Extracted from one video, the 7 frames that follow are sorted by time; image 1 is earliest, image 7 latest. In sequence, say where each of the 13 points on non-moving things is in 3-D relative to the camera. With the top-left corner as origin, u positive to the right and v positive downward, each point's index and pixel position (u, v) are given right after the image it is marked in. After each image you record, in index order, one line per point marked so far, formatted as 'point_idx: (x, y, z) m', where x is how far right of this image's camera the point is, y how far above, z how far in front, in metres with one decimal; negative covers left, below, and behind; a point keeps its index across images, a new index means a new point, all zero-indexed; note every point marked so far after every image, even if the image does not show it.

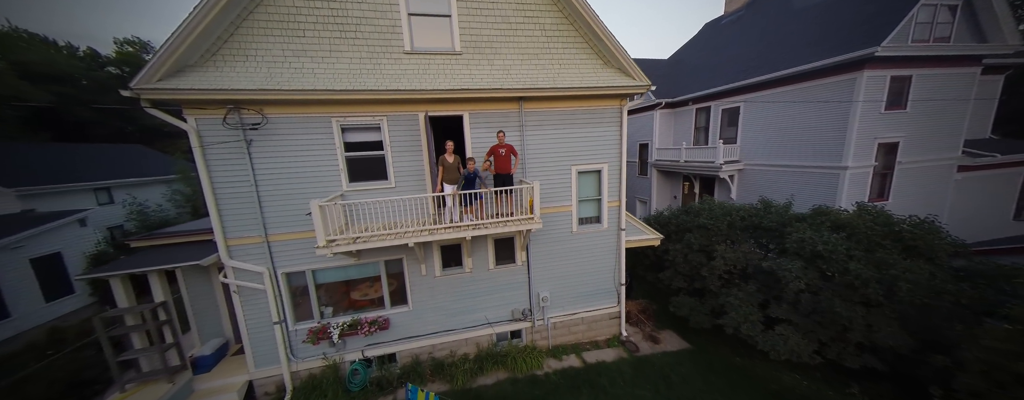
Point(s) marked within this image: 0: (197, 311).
0: (-7.4, -2.7, +6.8) m
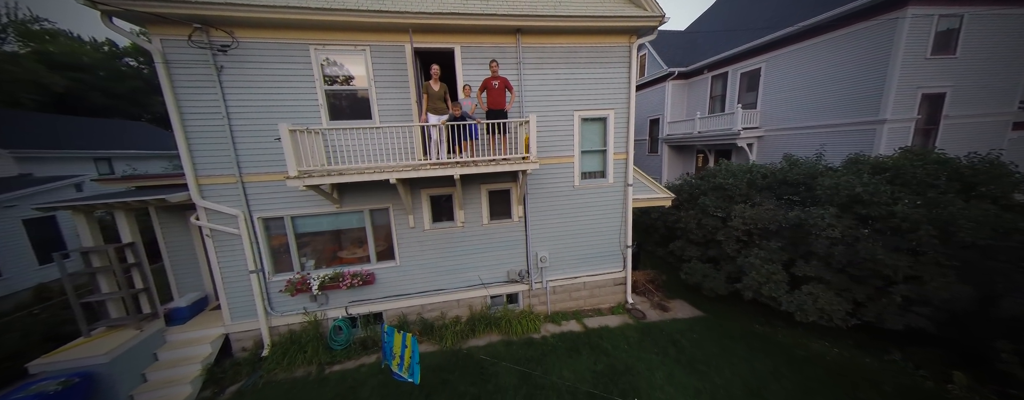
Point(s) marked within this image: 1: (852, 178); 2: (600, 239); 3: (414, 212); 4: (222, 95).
0: (-7.5, -1.4, +6.4) m
1: (+6.6, +0.4, +5.6) m
2: (+2.2, -1.0, +7.4) m
3: (-2.2, -0.3, +6.4) m
4: (-5.4, +1.9, +5.4) m
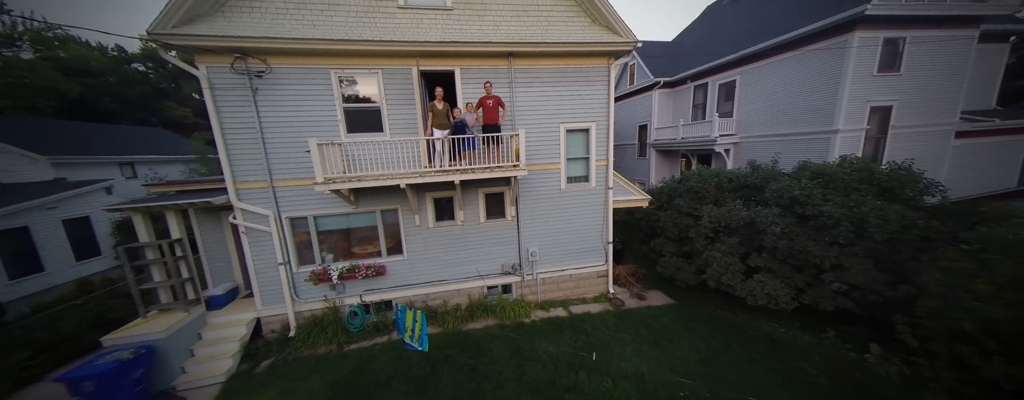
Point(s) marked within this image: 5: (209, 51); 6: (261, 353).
0: (-7.7, -1.5, +7.4) m
1: (+6.4, +0.4, +6.5) m
2: (+2.0, -1.0, +8.3) m
3: (-2.4, -0.3, +7.4) m
4: (-5.6, +1.9, +6.3) m
5: (-6.2, +3.0, +5.9) m
6: (-5.8, -3.5, +6.7) m
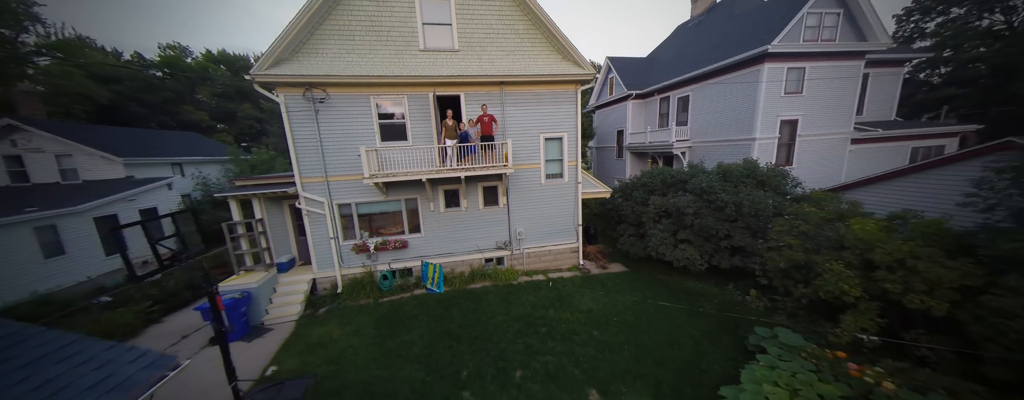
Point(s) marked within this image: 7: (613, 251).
0: (-8.0, -1.2, +9.8) m
1: (+6.1, +0.7, +9.0) m
2: (+1.7, -0.7, +10.8) m
3: (-2.7, 0.0, +9.8) m
4: (-5.9, +2.2, +8.8) m
5: (-6.5, +3.3, +8.3) m
6: (-6.1, -3.2, +9.1) m
7: (+4.1, -2.1, +11.9) m
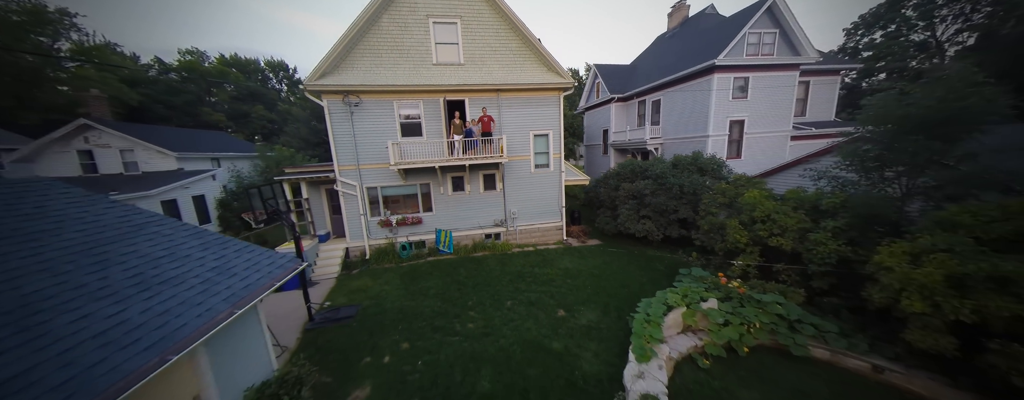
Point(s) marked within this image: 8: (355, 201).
0: (-8.2, -0.6, +12.1) m
1: (+5.9, +1.3, +11.3) m
2: (+1.5, -0.1, +13.0) m
3: (-2.9, +0.6, +12.1) m
4: (-6.1, +2.8, +11.1) m
5: (-6.7, +3.9, +10.7) m
6: (-6.3, -2.6, +11.4) m
7: (+3.9, -1.5, +14.2) m
8: (-6.3, 0.0, +11.6) m
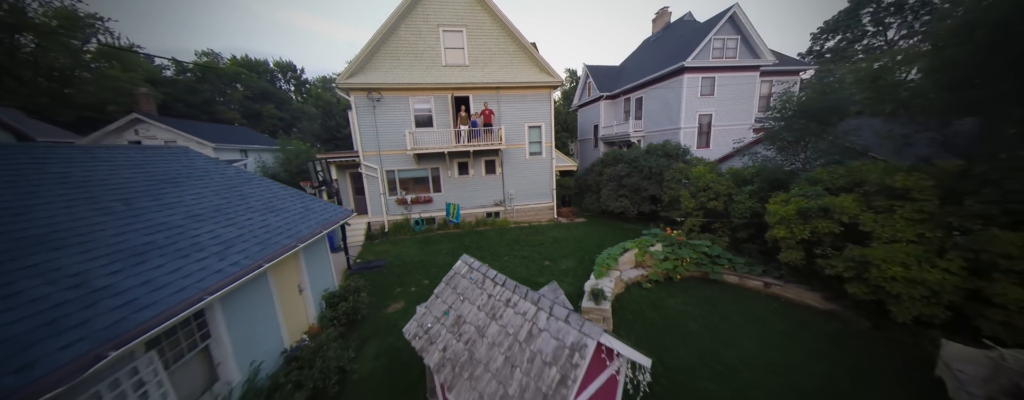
0: (-8.3, +0.3, +14.2) m
1: (+5.8, +2.2, +13.3) m
2: (+1.4, +0.8, +15.1) m
3: (-3.0, +1.5, +14.2) m
4: (-6.2, +3.7, +13.1) m
5: (-6.8, +4.8, +12.7) m
6: (-6.4, -1.7, +13.4) m
7: (+3.8, -0.6, +16.2) m
8: (-6.4, +0.8, +13.7) m
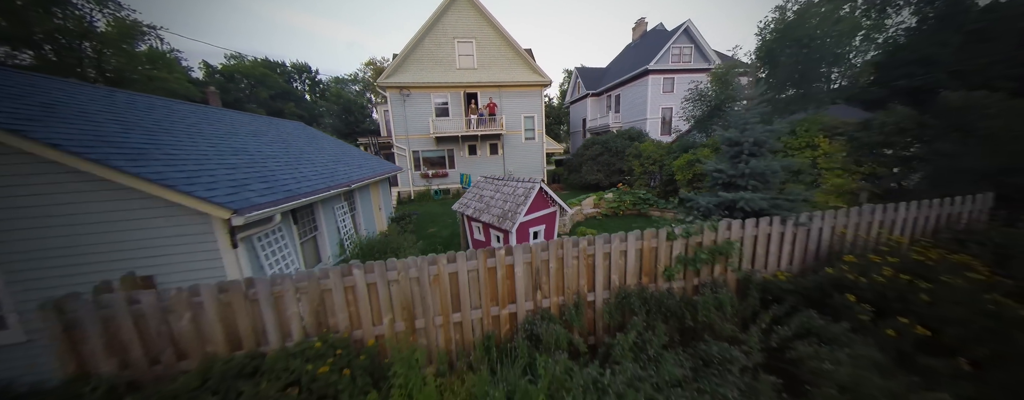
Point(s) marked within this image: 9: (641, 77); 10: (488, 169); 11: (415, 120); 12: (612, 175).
0: (-8.4, +1.9, +18.0) m
1: (+5.7, +3.7, +17.0) m
2: (+1.3, +2.3, +18.8) m
3: (-3.1, +3.1, +17.9) m
4: (-6.2, +5.3, +16.9) m
5: (-6.9, +6.4, +16.5) m
6: (-6.5, -0.1, +17.3) m
7: (+3.8, +0.9, +20.0) m
8: (-6.4, +2.4, +17.5) m
9: (+8.6, +8.1, +19.1) m
10: (-1.5, +1.9, +18.4) m
11: (-5.7, +4.7, +17.2) m
12: (+5.7, +1.4, +16.7) m
